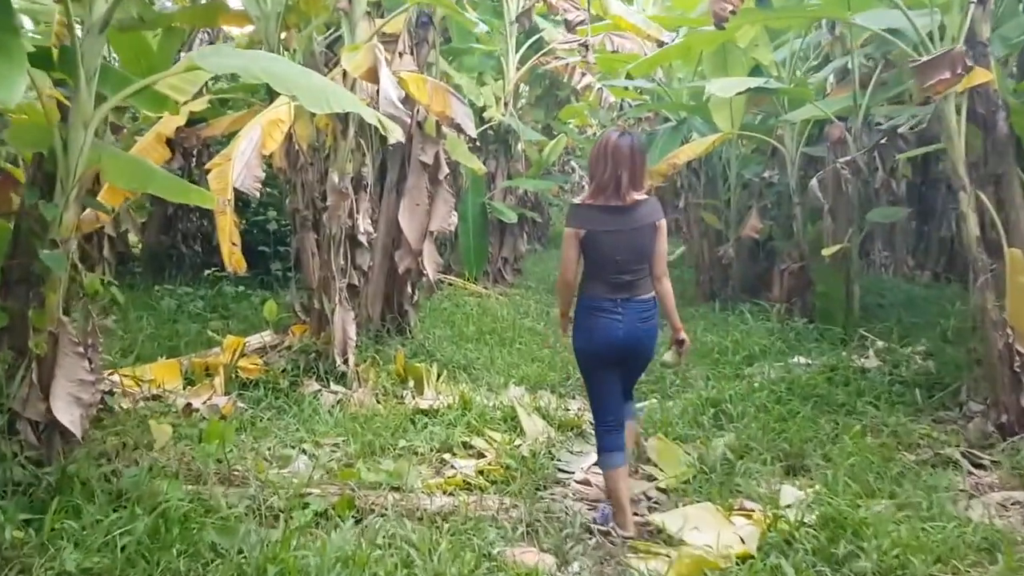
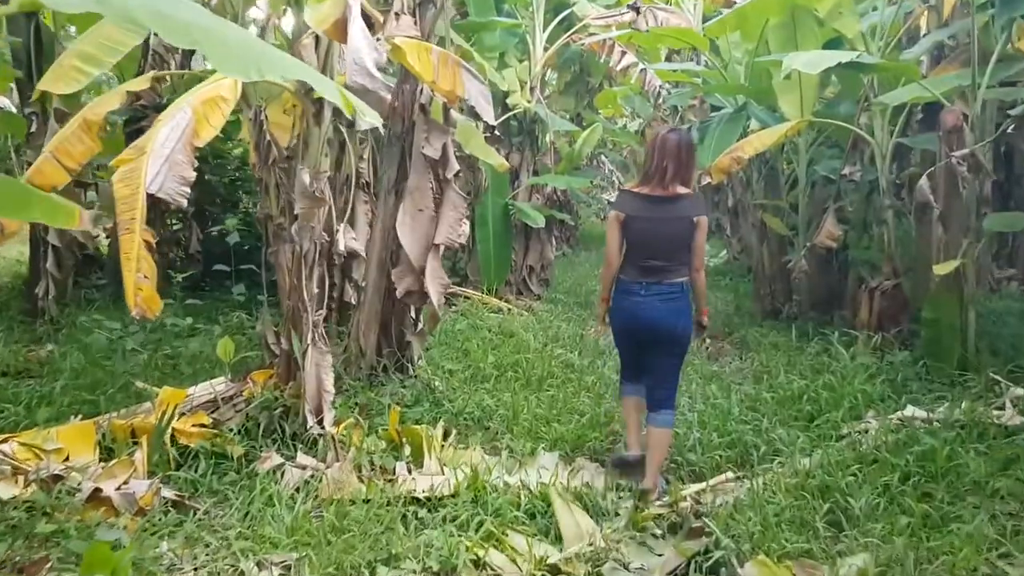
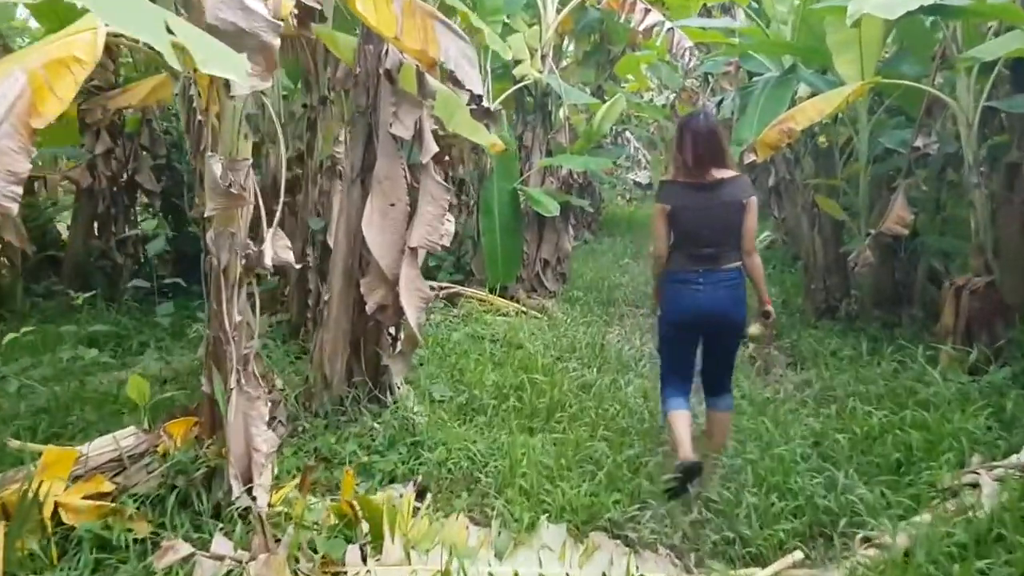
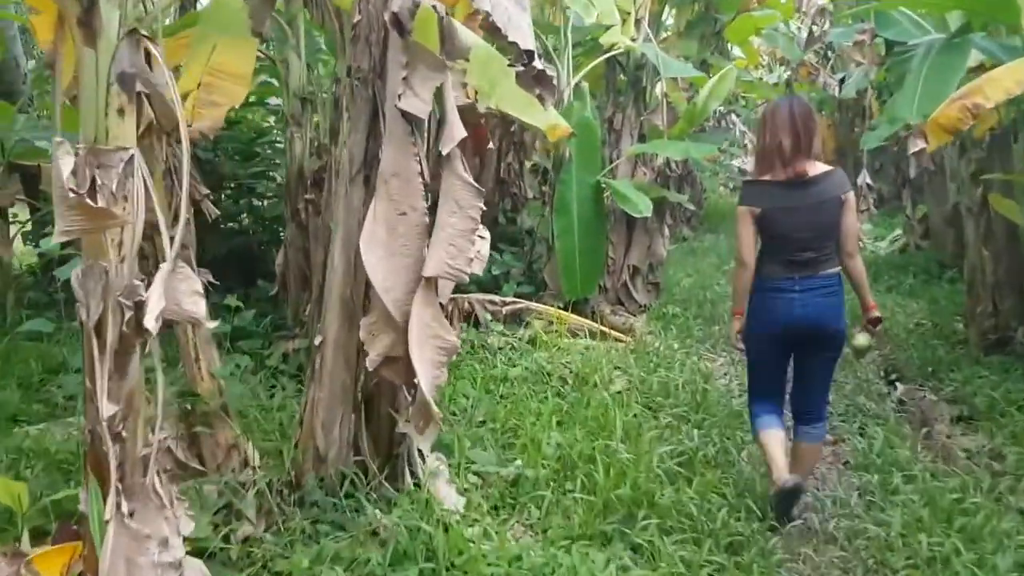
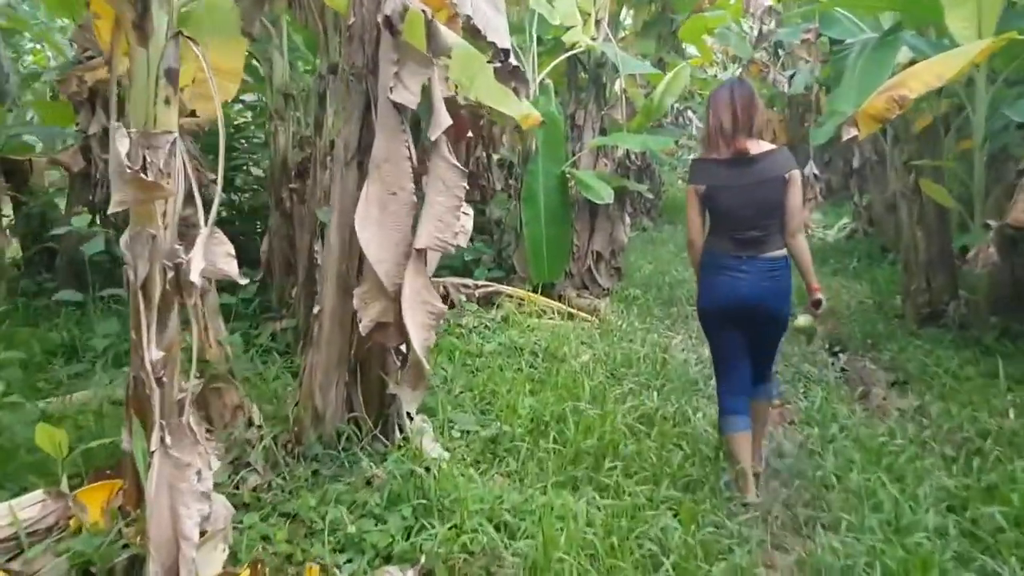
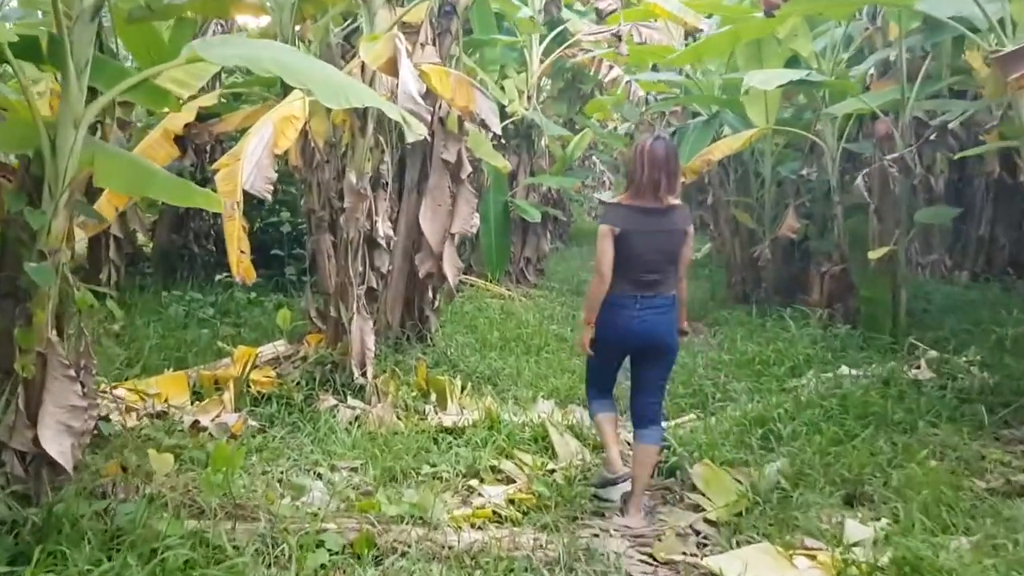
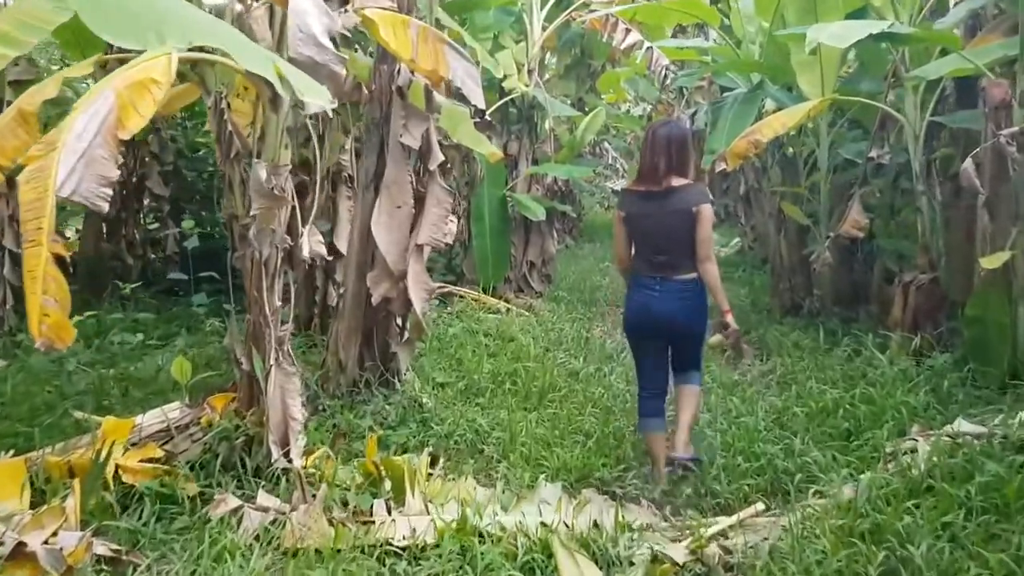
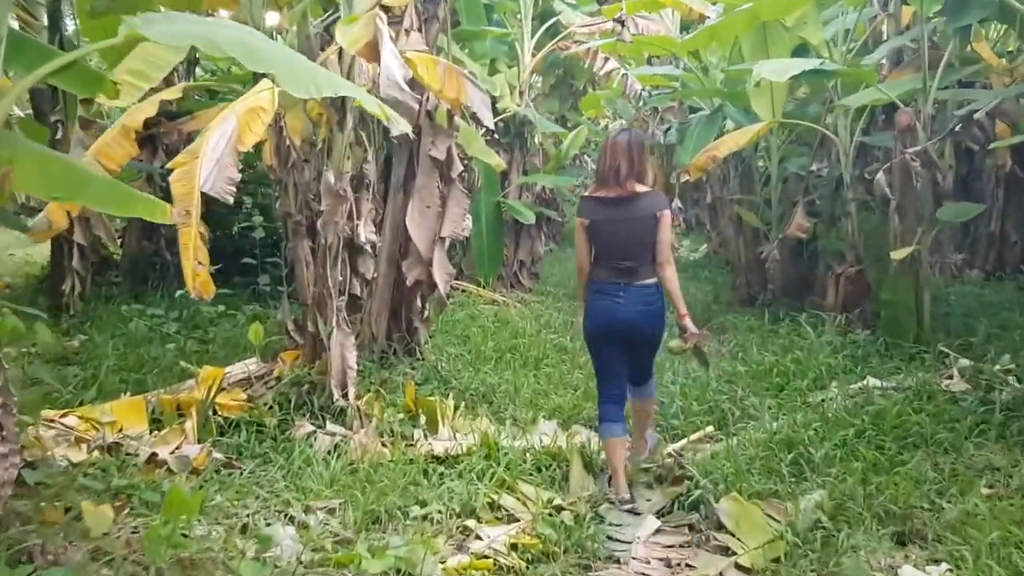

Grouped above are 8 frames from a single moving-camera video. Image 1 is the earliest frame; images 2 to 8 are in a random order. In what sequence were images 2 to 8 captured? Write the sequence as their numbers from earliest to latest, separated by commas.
6, 8, 2, 7, 3, 5, 4
